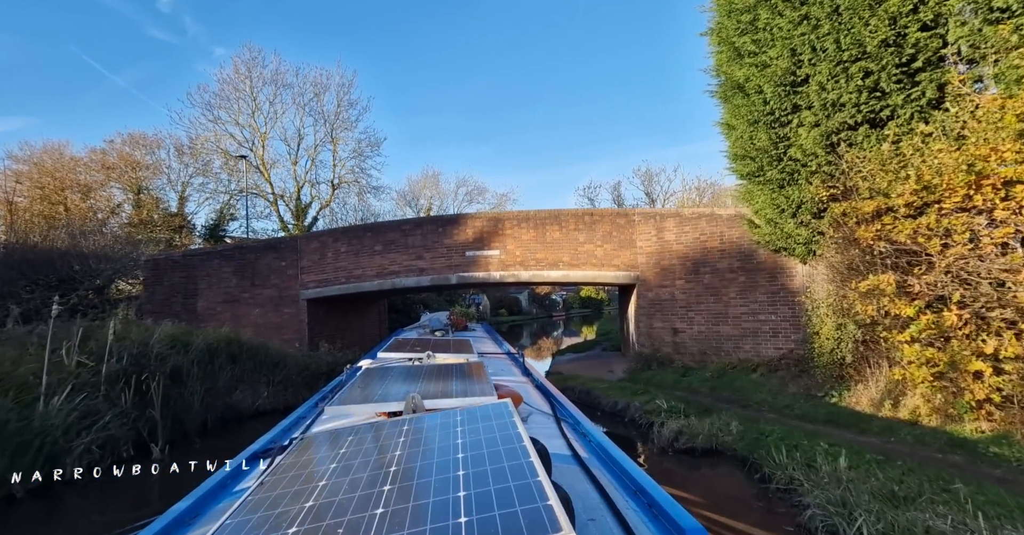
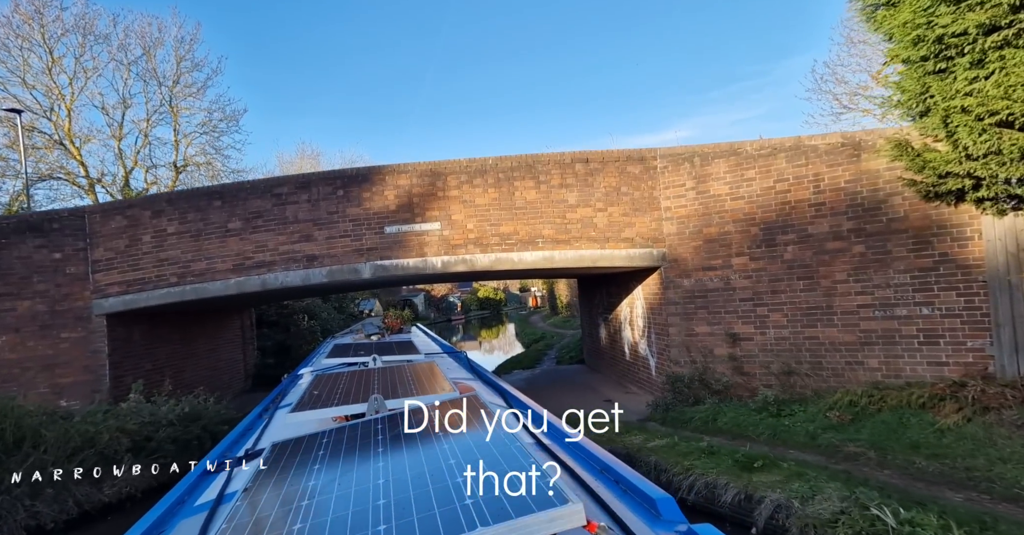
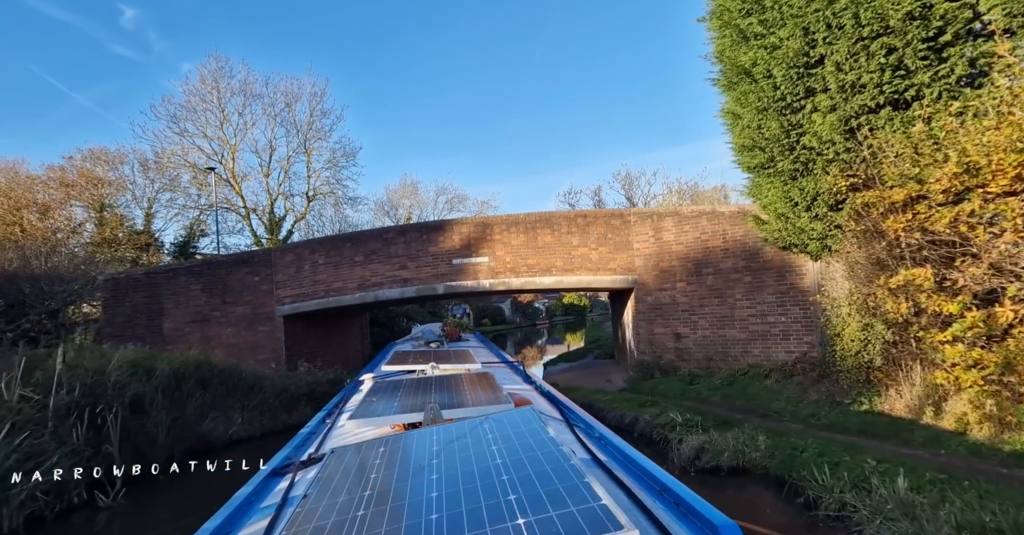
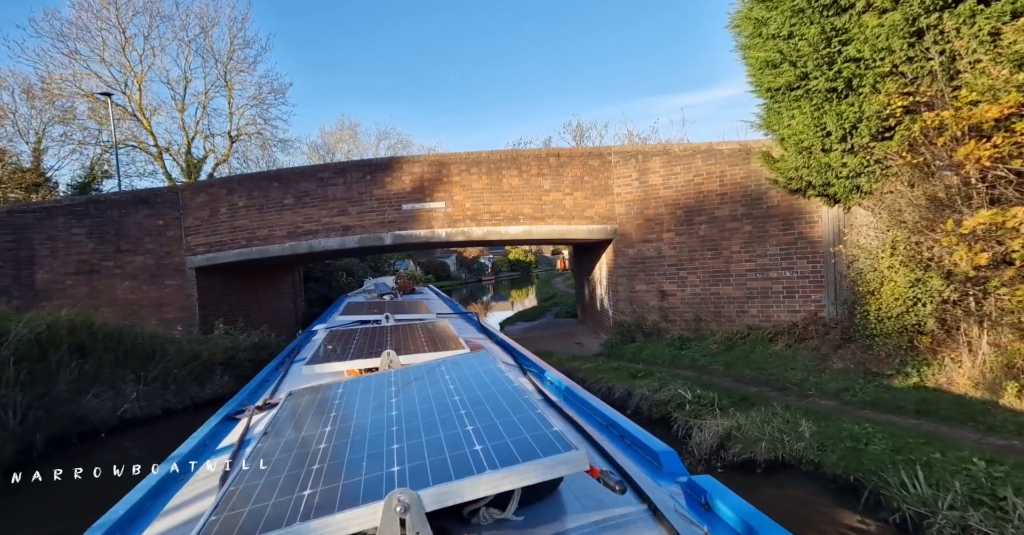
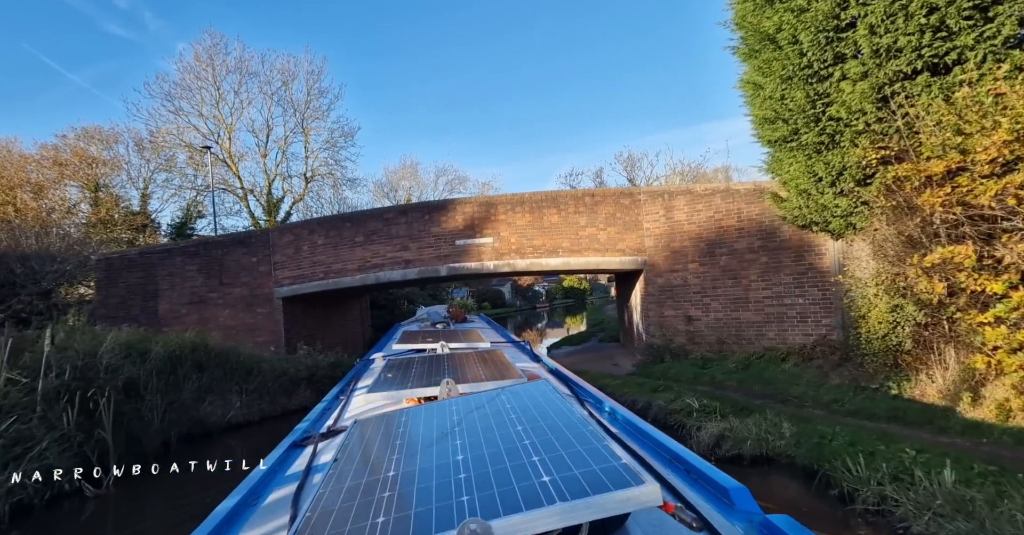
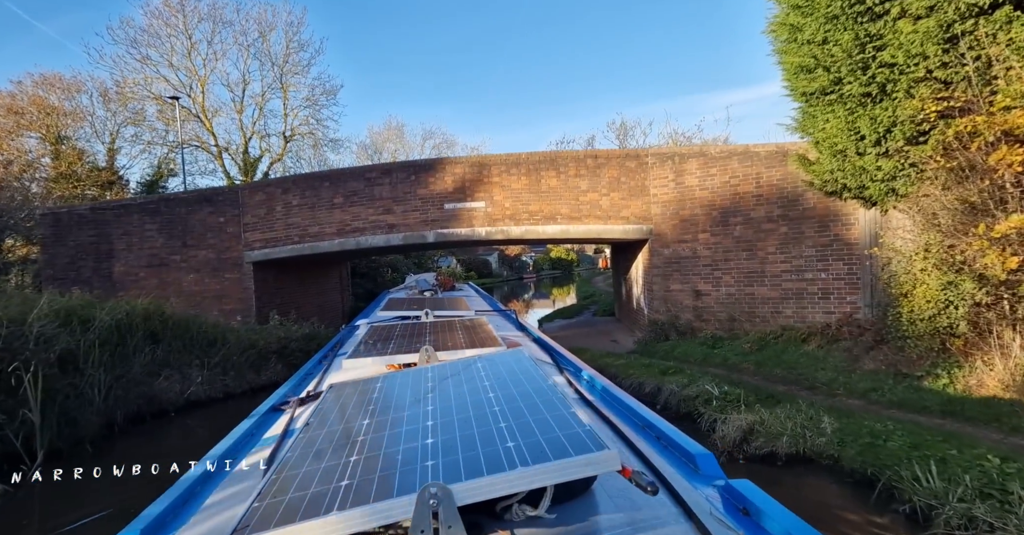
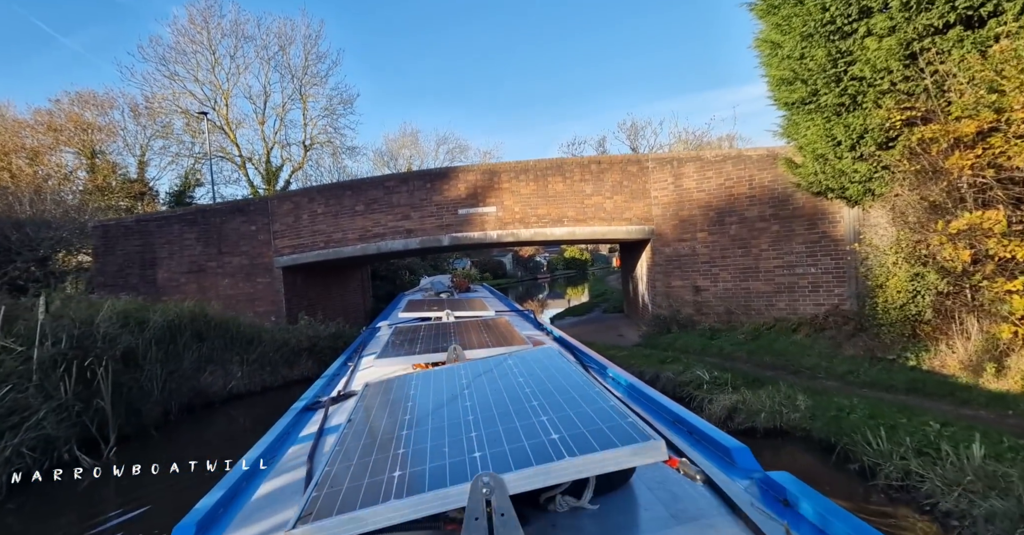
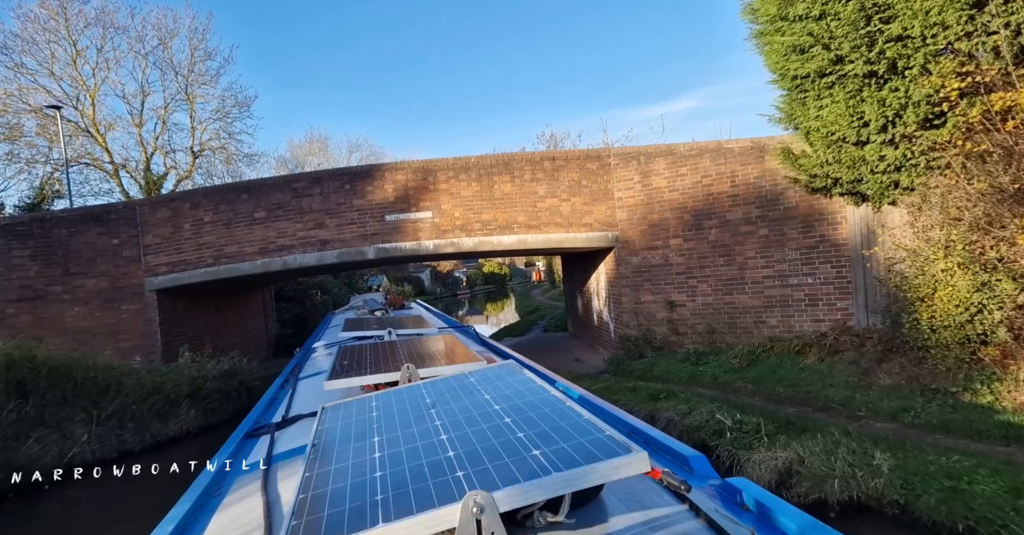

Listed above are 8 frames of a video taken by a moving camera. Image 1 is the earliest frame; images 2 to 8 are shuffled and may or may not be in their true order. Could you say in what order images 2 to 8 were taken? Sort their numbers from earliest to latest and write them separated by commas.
3, 5, 7, 6, 4, 8, 2
